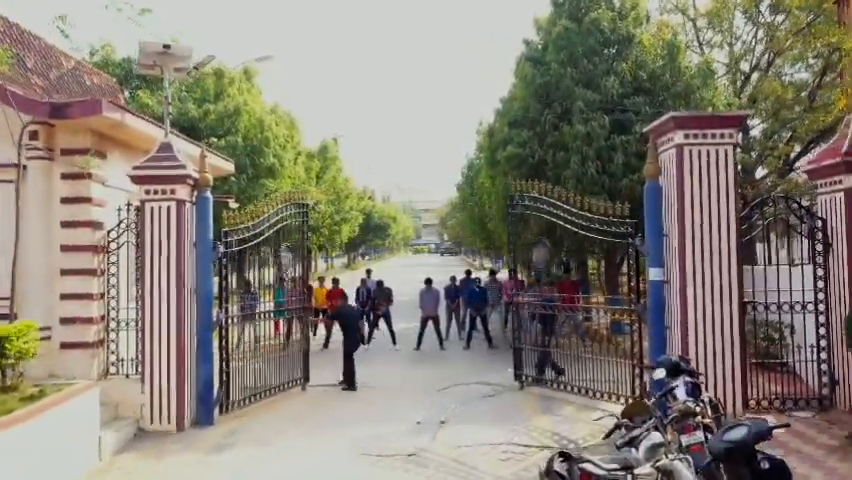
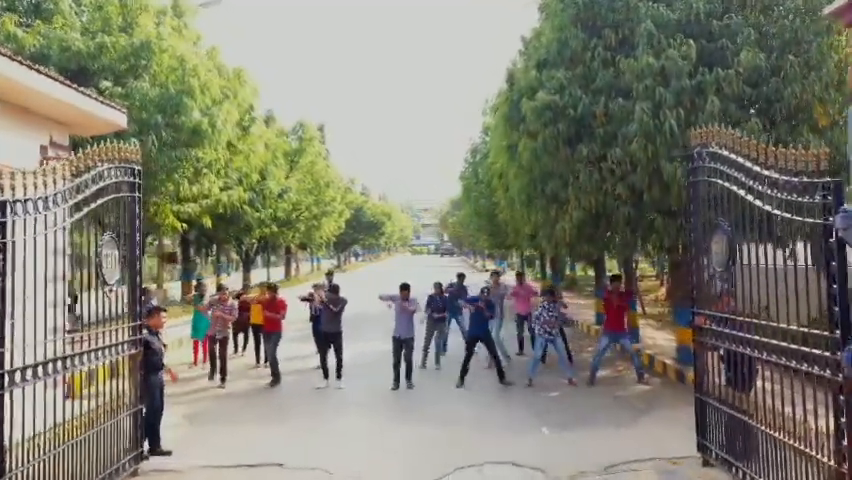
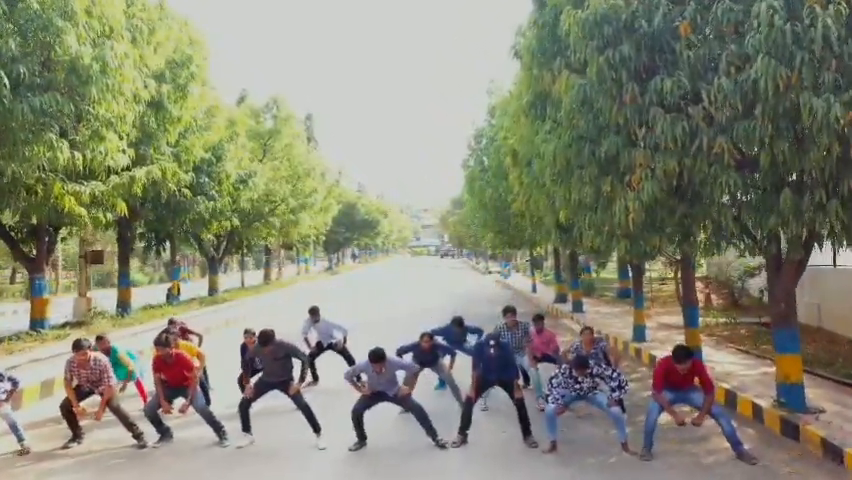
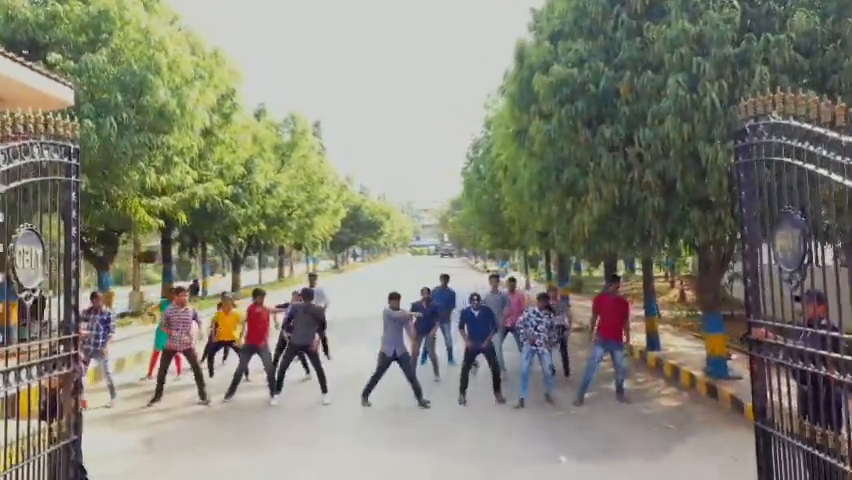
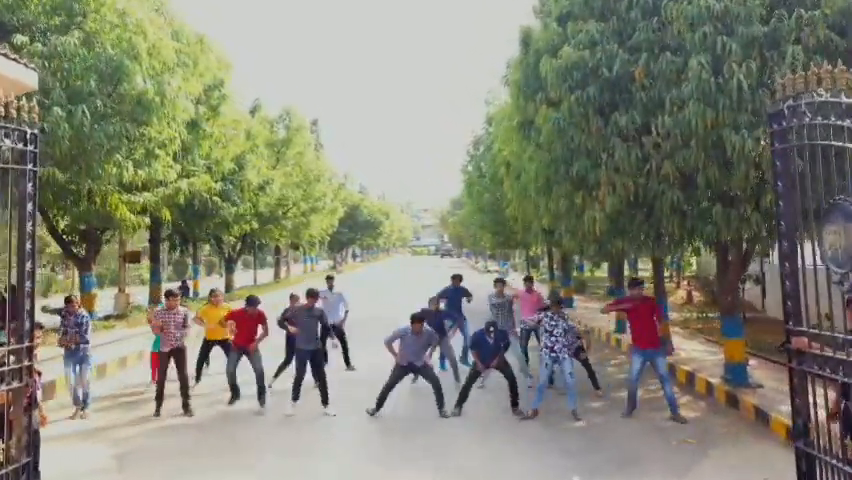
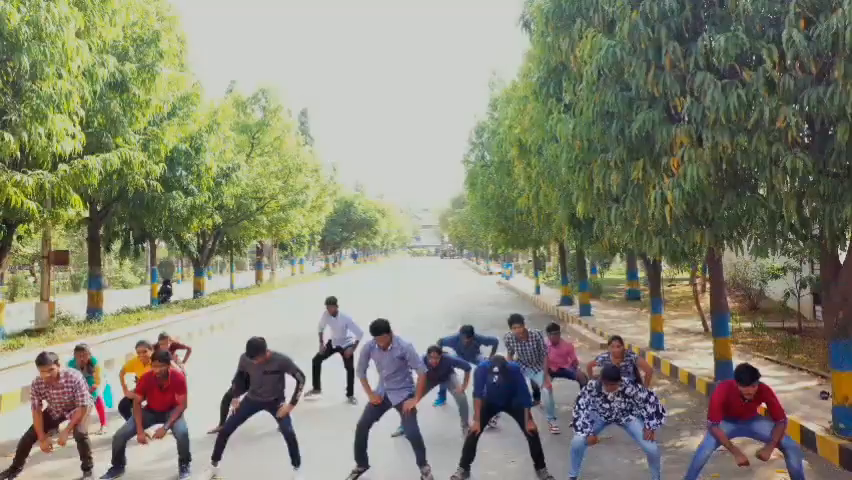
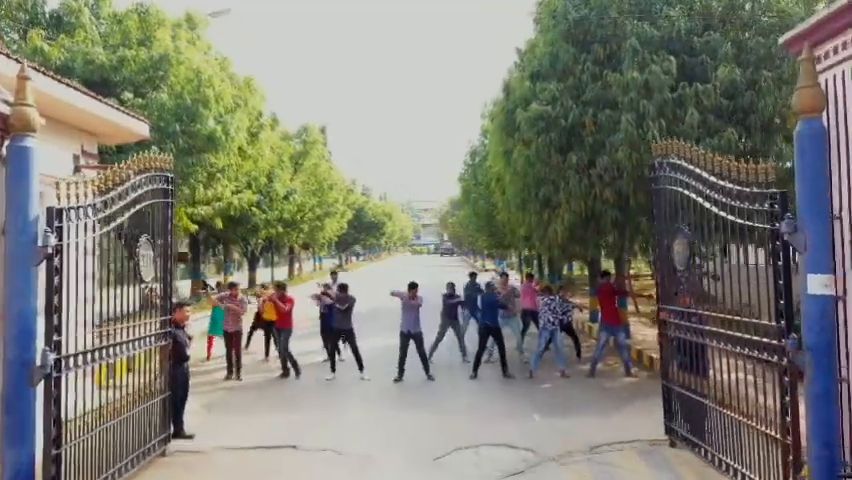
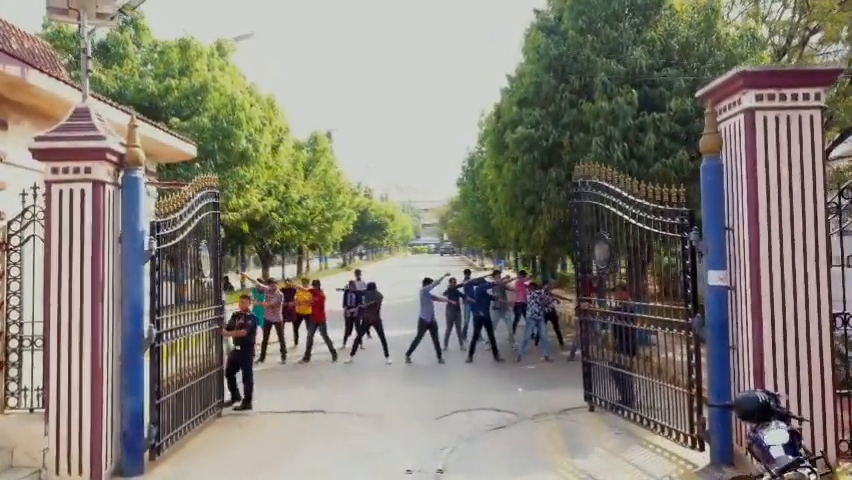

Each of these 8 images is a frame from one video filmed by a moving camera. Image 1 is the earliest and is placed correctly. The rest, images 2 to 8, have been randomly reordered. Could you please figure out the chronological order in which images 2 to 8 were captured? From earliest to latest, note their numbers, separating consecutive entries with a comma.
8, 7, 2, 4, 5, 3, 6
